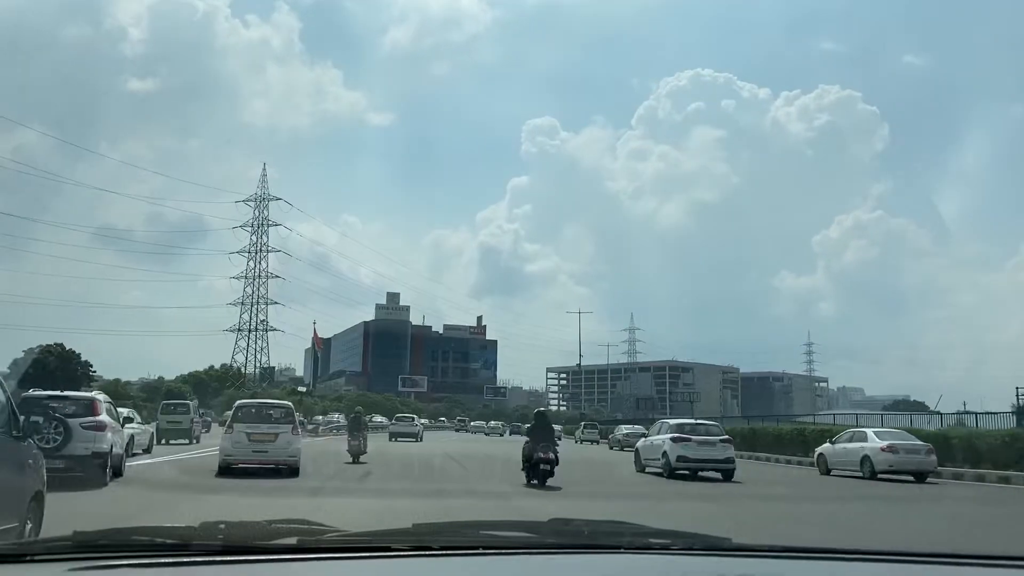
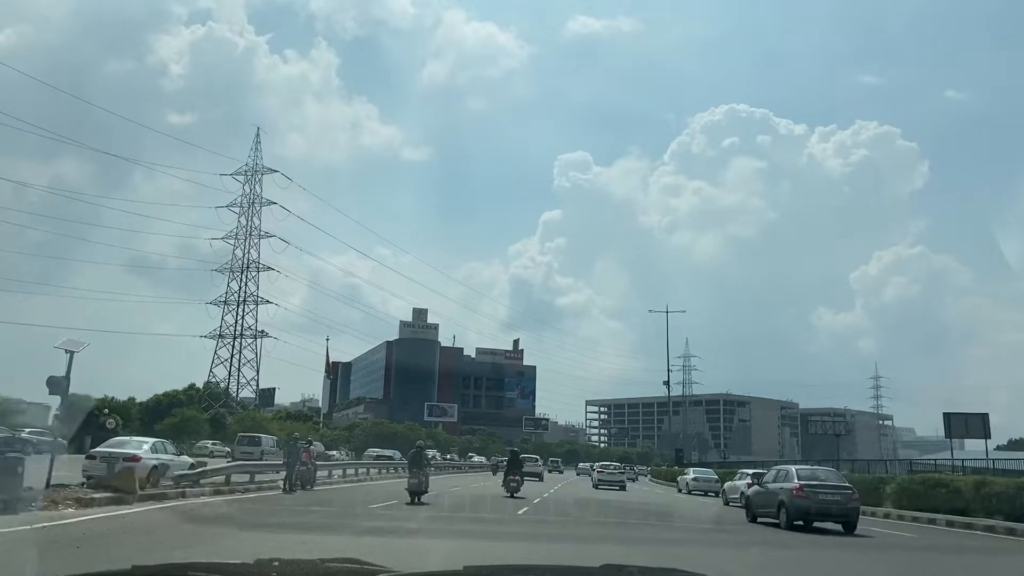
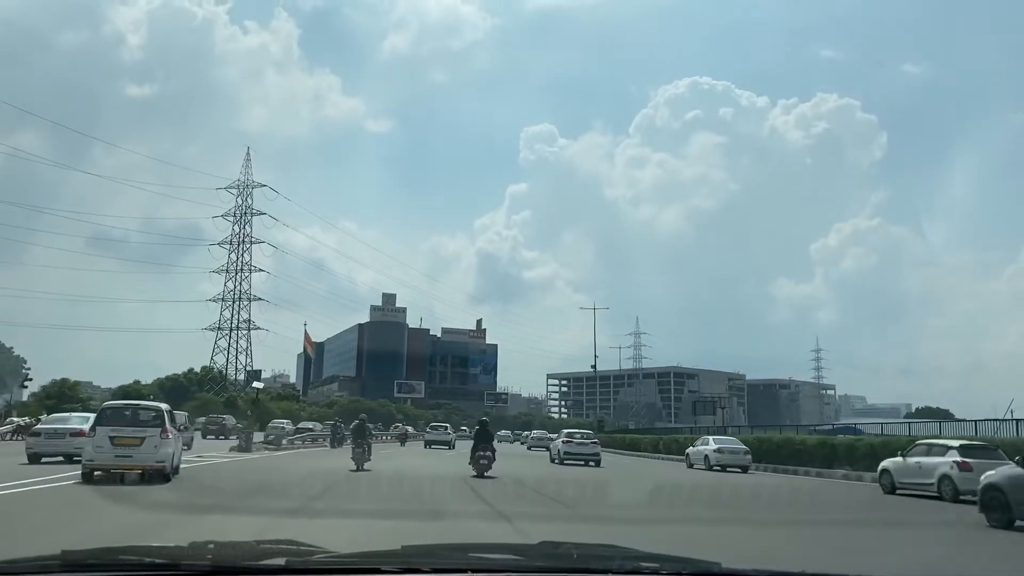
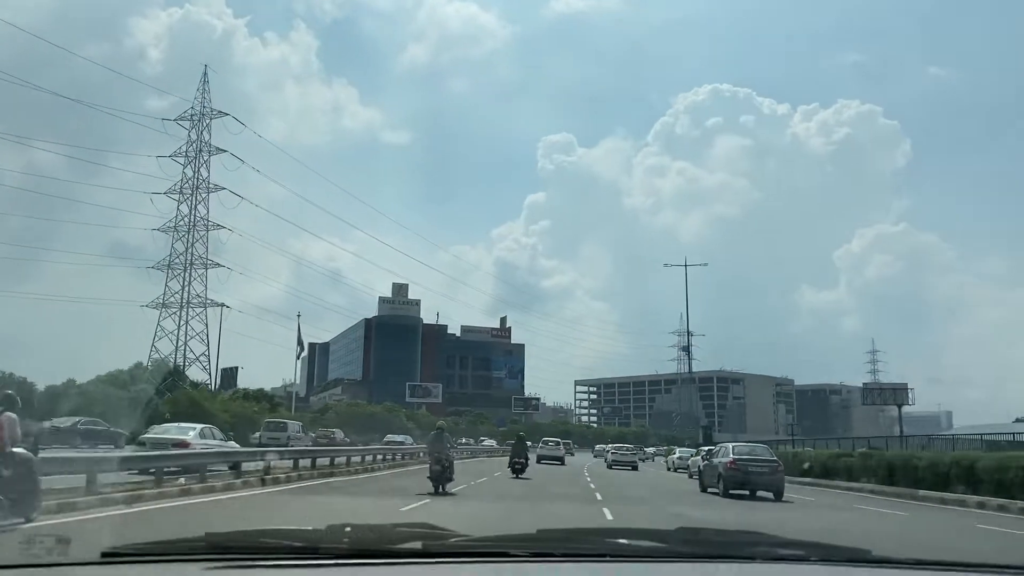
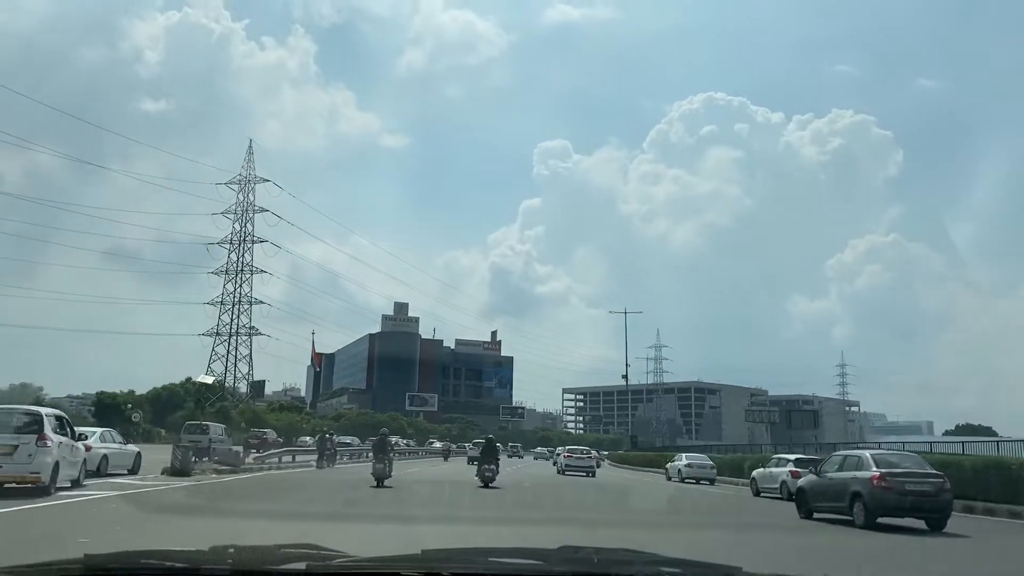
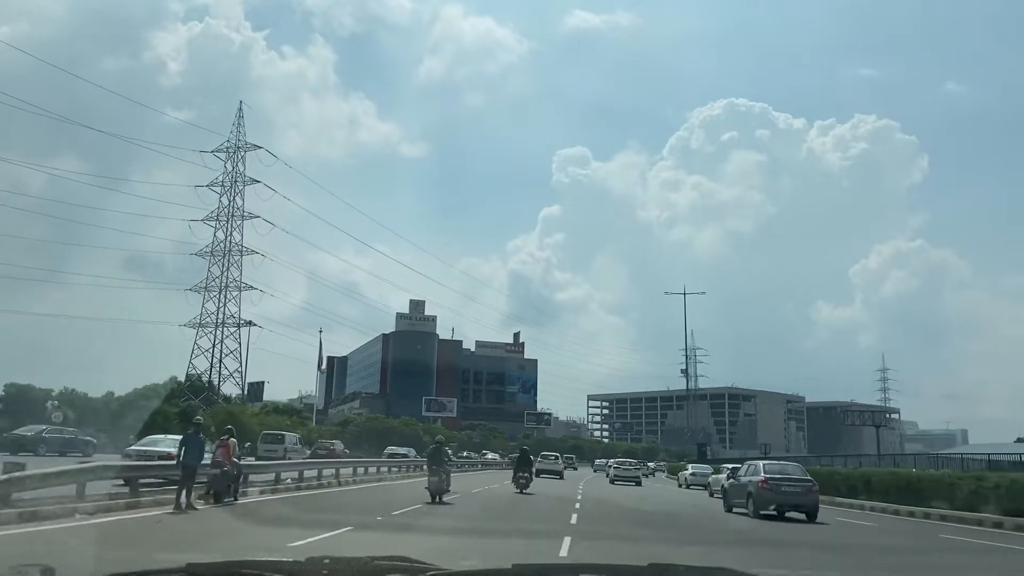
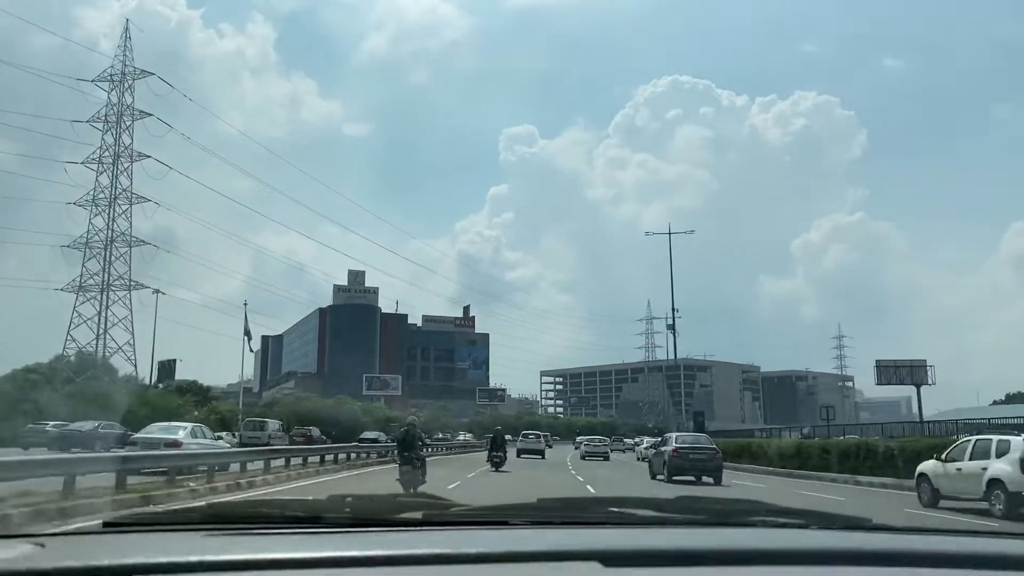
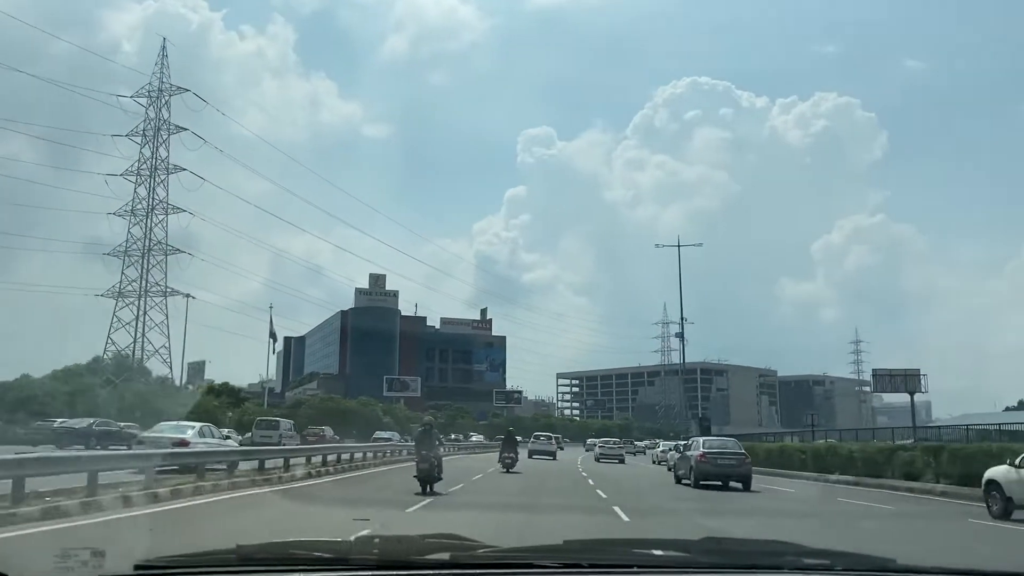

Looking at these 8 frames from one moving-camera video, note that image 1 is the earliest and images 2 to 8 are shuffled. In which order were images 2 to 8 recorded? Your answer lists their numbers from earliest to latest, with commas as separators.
3, 5, 2, 6, 4, 8, 7
